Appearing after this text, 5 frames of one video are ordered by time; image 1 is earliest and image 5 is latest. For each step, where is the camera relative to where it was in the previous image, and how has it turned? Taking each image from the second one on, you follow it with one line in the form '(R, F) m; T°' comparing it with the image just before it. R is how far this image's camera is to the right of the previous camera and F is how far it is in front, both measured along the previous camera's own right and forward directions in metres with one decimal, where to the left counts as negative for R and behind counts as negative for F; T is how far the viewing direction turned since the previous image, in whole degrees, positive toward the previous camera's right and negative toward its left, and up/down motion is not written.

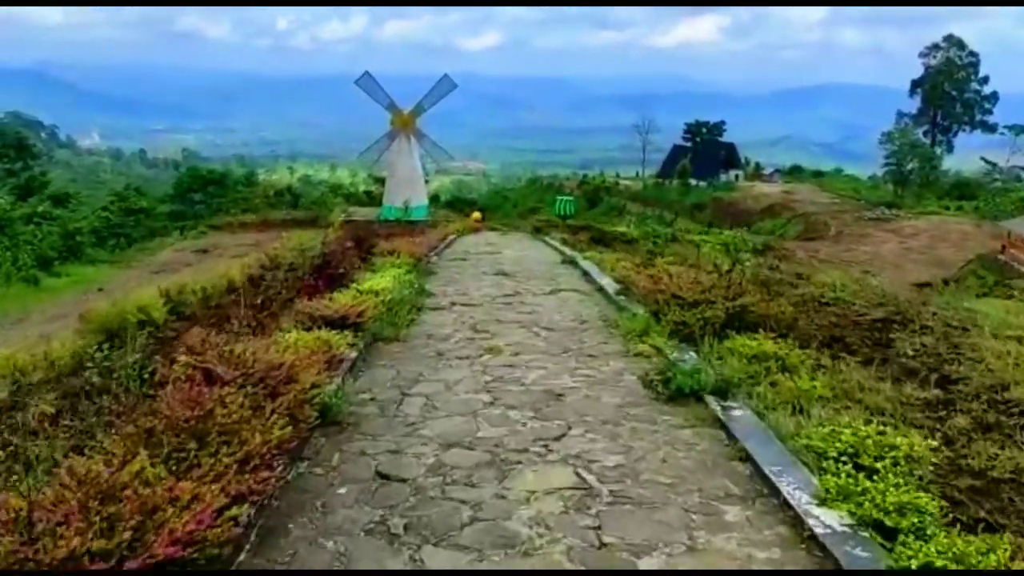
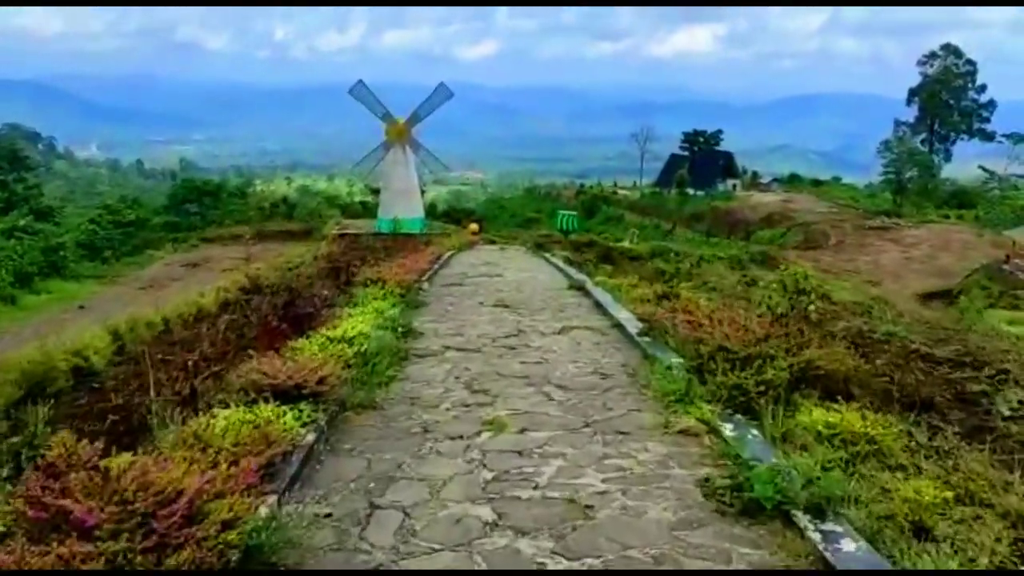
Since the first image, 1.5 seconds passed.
(0.0, +1.3) m; 0°
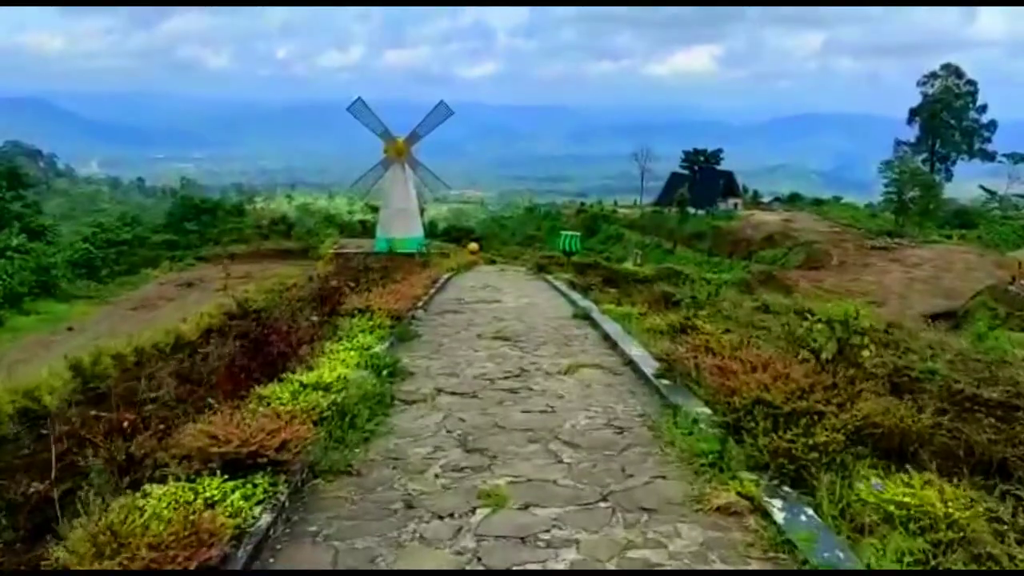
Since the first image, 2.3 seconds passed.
(0.0, +0.8) m; 0°
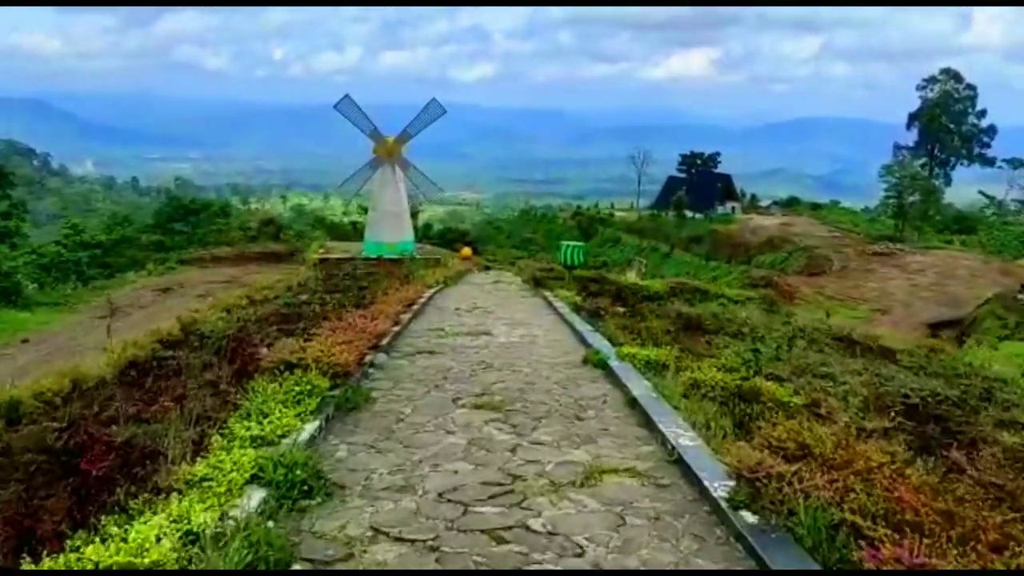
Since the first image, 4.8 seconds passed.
(0.0, +2.4) m; 0°
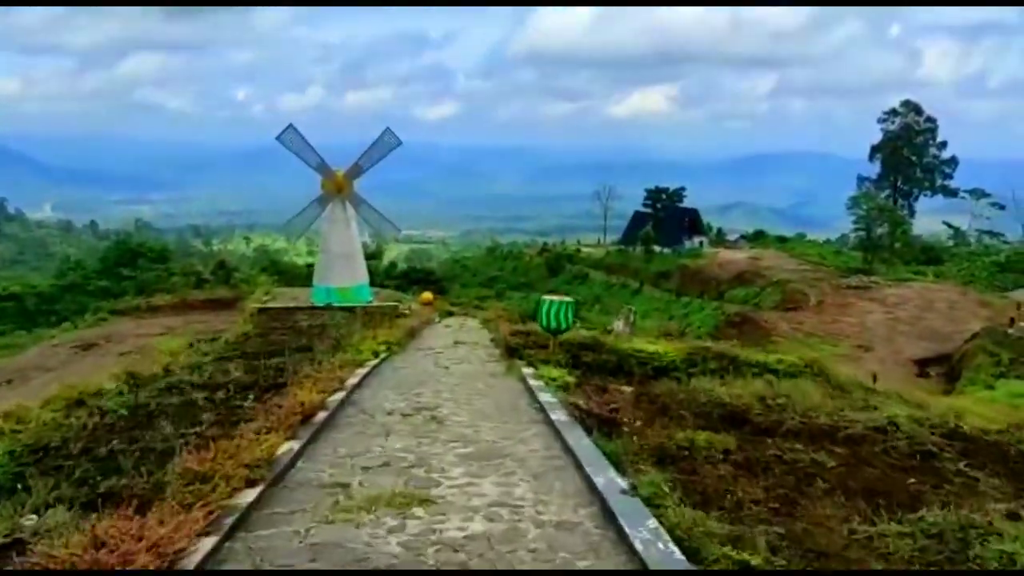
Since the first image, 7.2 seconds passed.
(+0.1, +4.6) m; +2°
